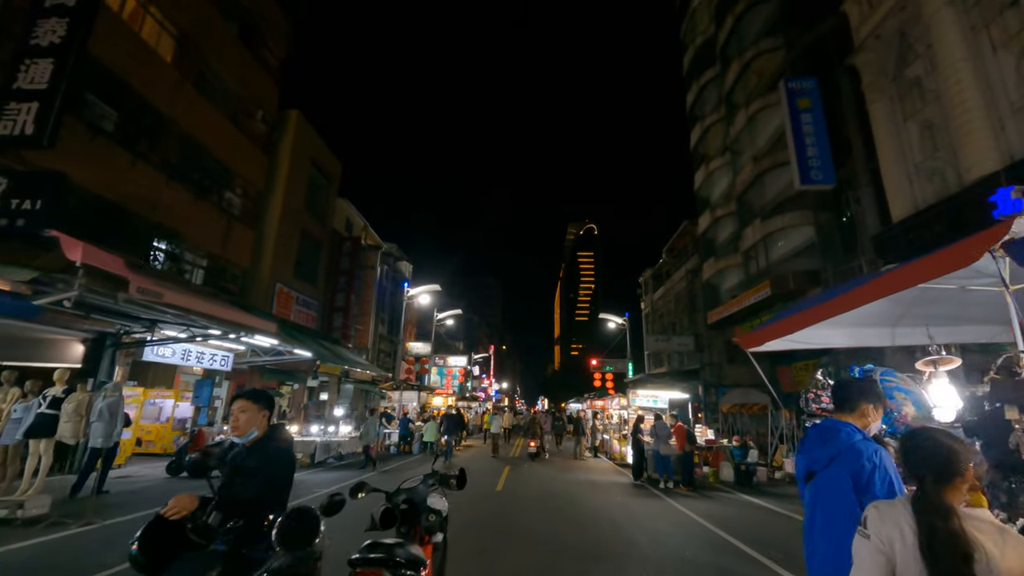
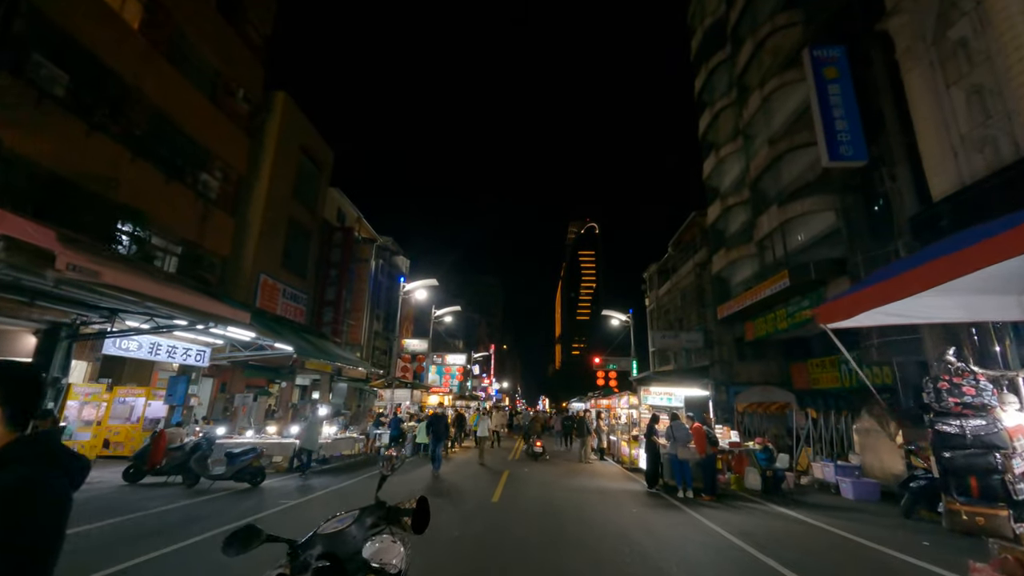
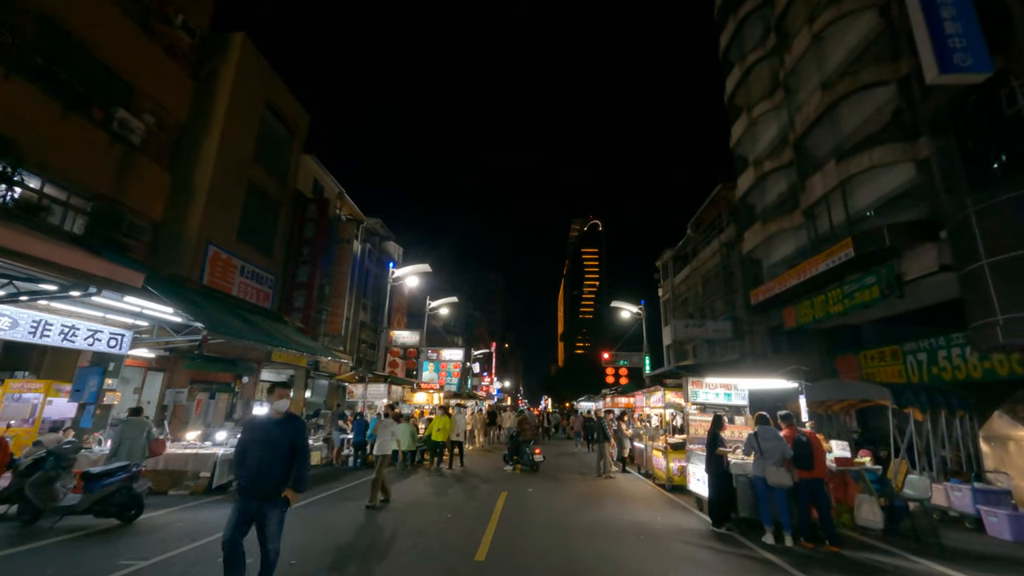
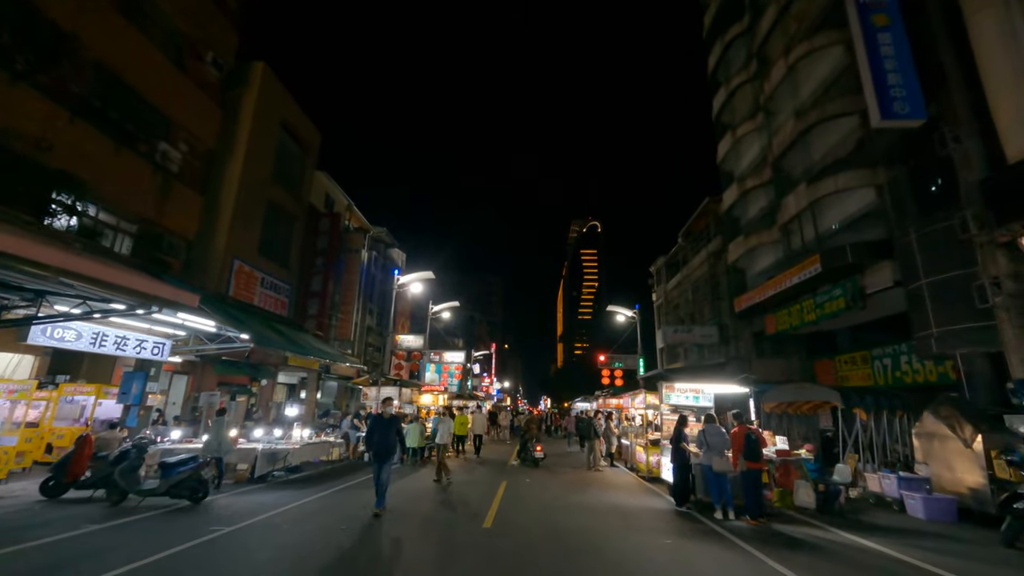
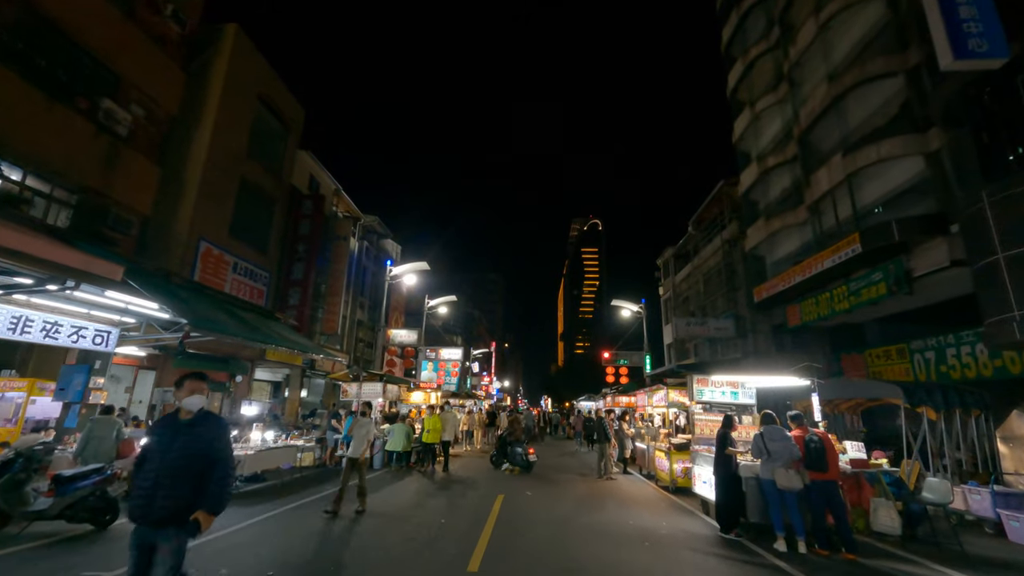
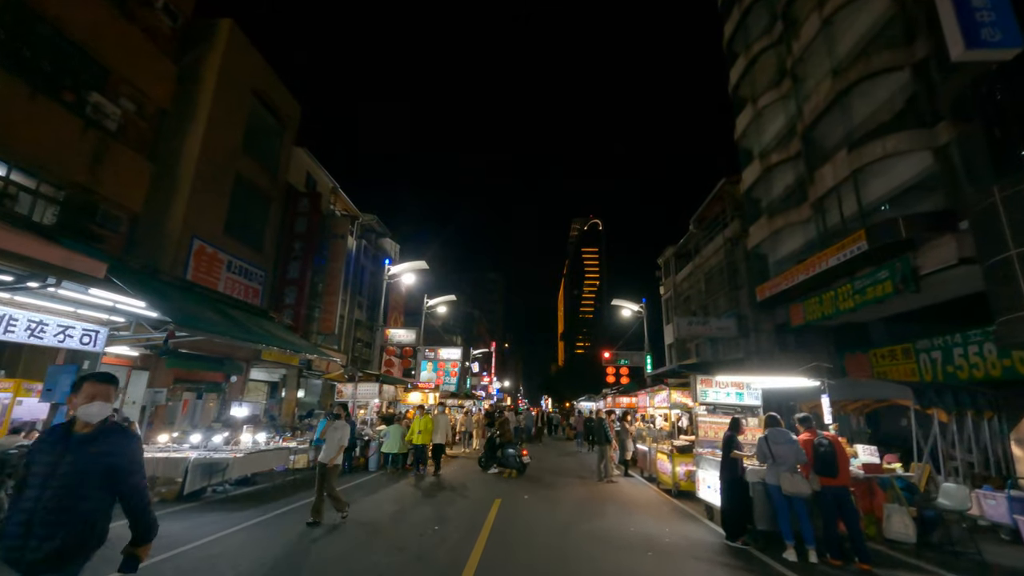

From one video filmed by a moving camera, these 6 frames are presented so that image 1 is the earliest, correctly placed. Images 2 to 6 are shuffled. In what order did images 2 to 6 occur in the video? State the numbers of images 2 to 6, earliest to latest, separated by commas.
2, 4, 3, 5, 6
